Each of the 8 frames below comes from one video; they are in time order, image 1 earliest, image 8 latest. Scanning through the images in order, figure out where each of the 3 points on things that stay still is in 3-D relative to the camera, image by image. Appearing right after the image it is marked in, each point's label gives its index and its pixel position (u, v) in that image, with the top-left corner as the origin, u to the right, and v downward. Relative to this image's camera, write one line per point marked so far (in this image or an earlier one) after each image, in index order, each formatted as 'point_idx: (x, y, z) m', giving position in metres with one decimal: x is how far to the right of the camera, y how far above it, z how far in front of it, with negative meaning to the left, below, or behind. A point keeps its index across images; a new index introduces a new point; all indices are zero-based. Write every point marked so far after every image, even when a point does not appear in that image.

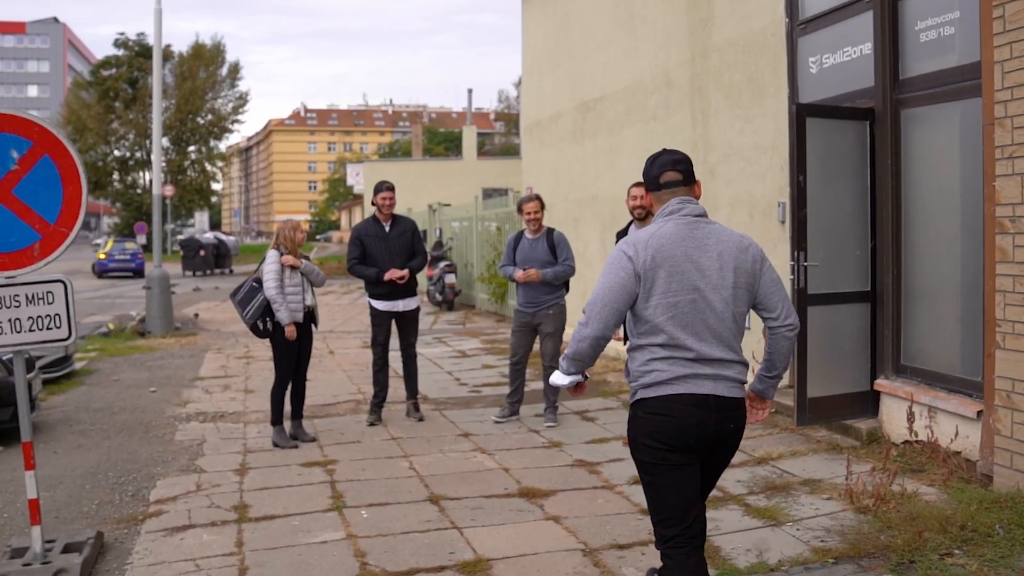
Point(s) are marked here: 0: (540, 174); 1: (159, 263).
0: (+0.4, +1.6, +14.1) m
1: (-5.4, +0.4, +15.2) m
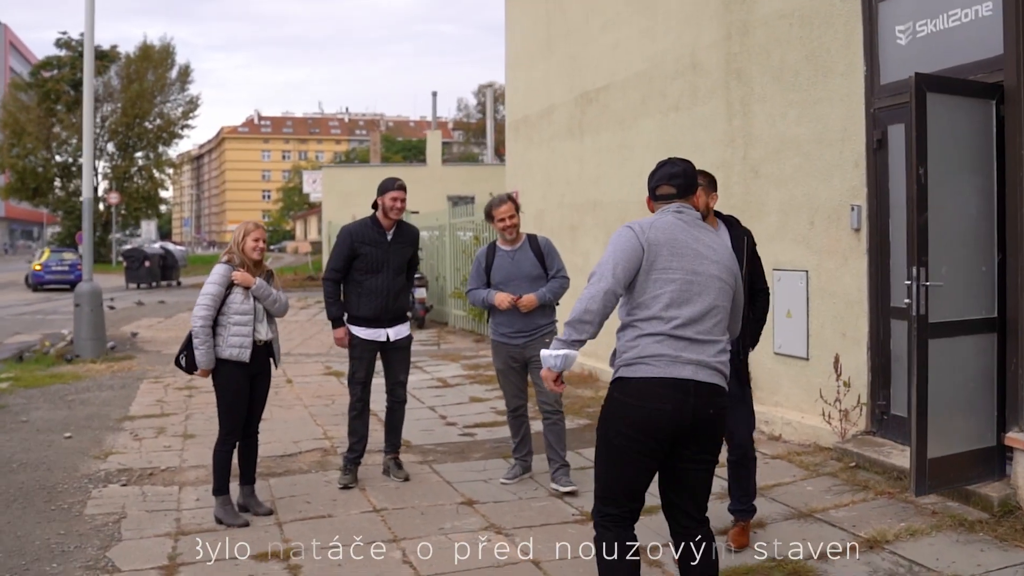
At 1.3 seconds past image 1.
0: (+0.2, +1.4, +12.5) m
1: (-5.6, +0.1, +13.4) m
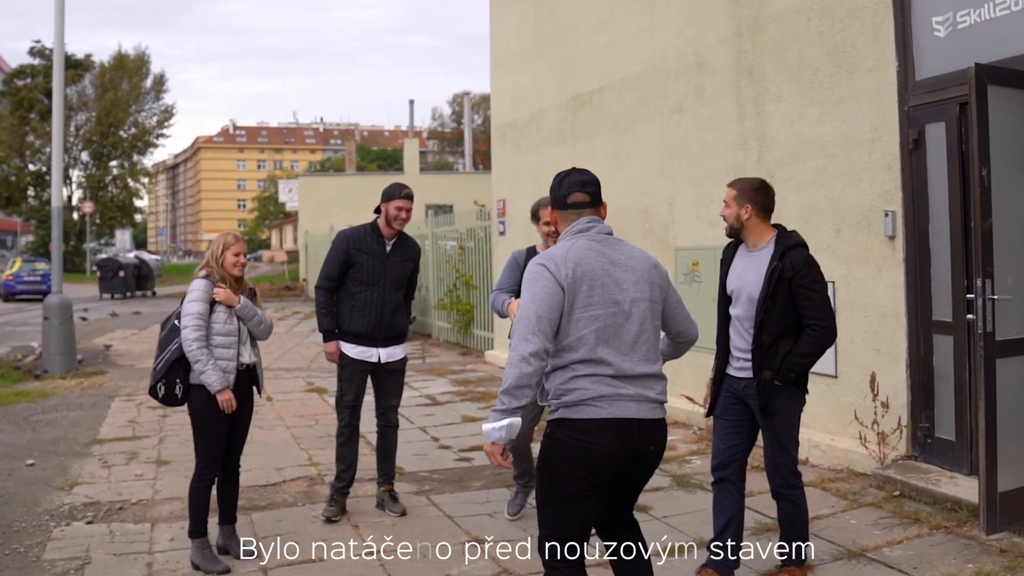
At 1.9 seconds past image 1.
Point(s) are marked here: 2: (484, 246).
0: (+0.1, +1.3, +12.0) m
1: (-5.8, 0.0, +12.7) m
2: (-0.4, +0.6, +14.2) m
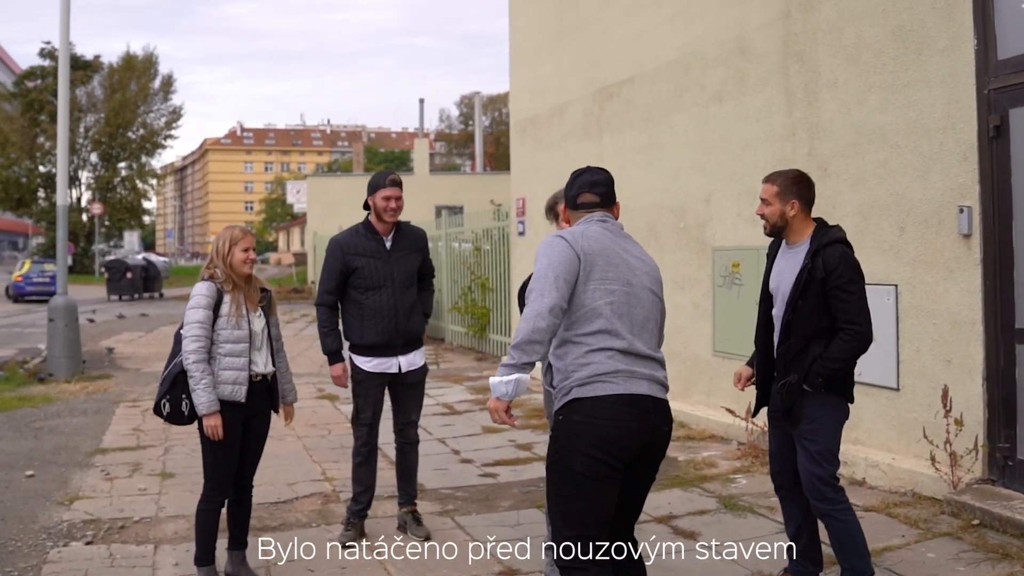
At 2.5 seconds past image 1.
0: (+0.3, +1.2, +11.6) m
1: (-5.5, 0.0, +12.3) m
2: (-0.1, +0.6, +13.8) m
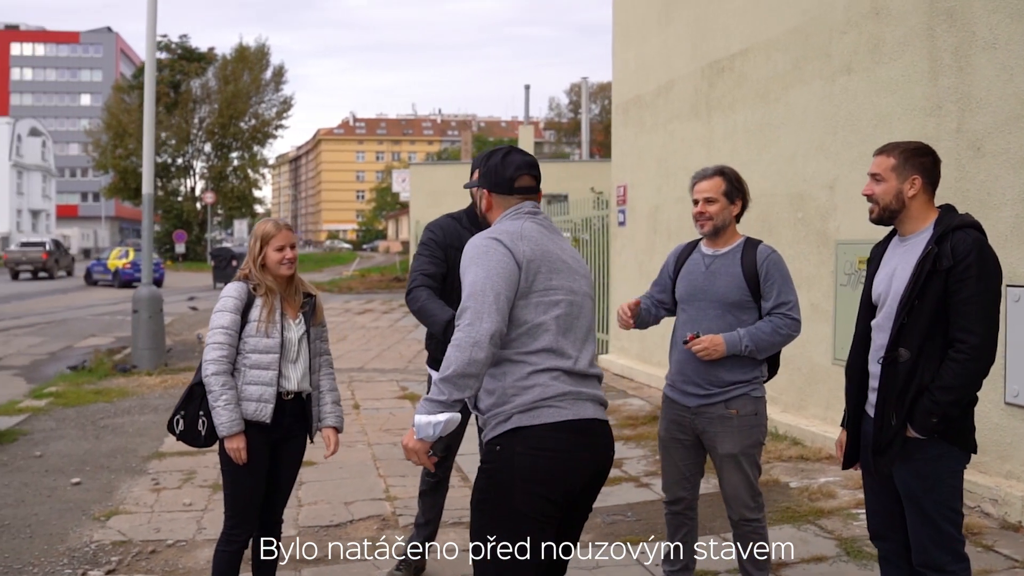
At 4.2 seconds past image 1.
0: (+1.4, +1.3, +10.6) m
1: (-4.4, +0.1, +12.0) m
2: (+1.1, +0.6, +12.9) m
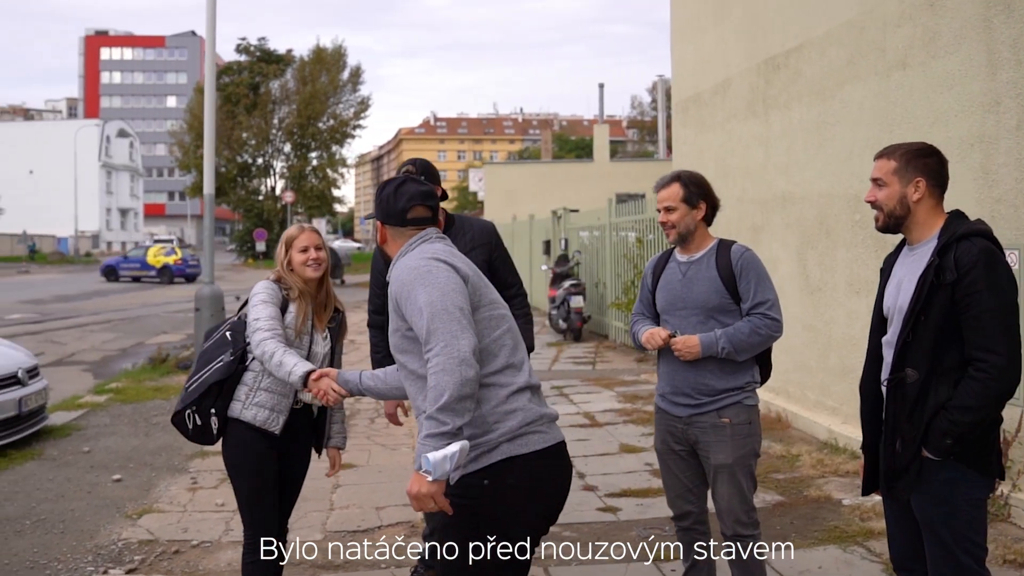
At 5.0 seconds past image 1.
0: (+2.0, +1.3, +10.4) m
1: (-3.7, +0.1, +12.2) m
2: (+1.9, +0.6, +12.6) m
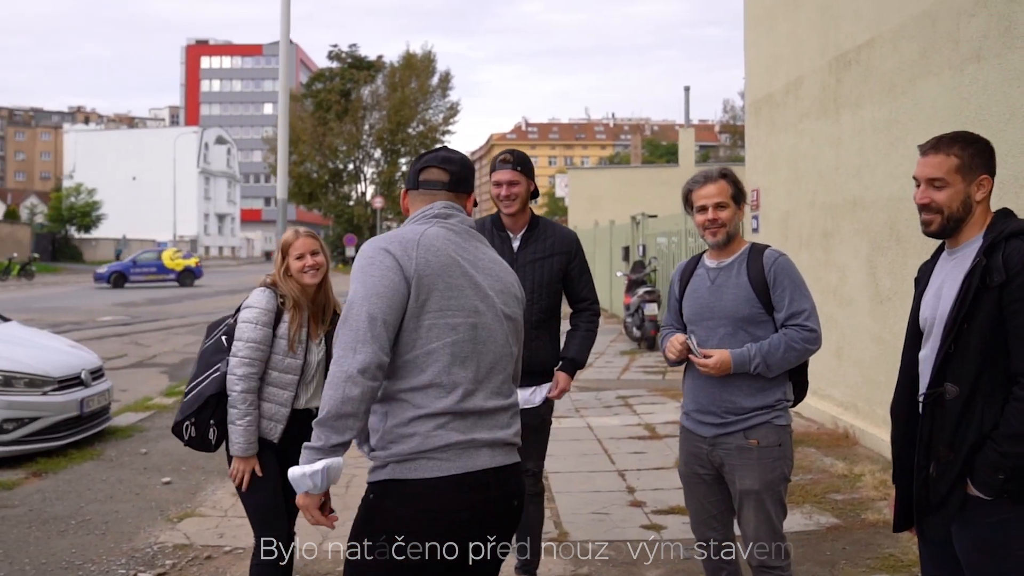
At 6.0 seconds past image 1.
0: (+2.6, +1.2, +10.0) m
1: (-2.8, +0.1, +12.3) m
2: (+2.8, +0.5, +12.3) m
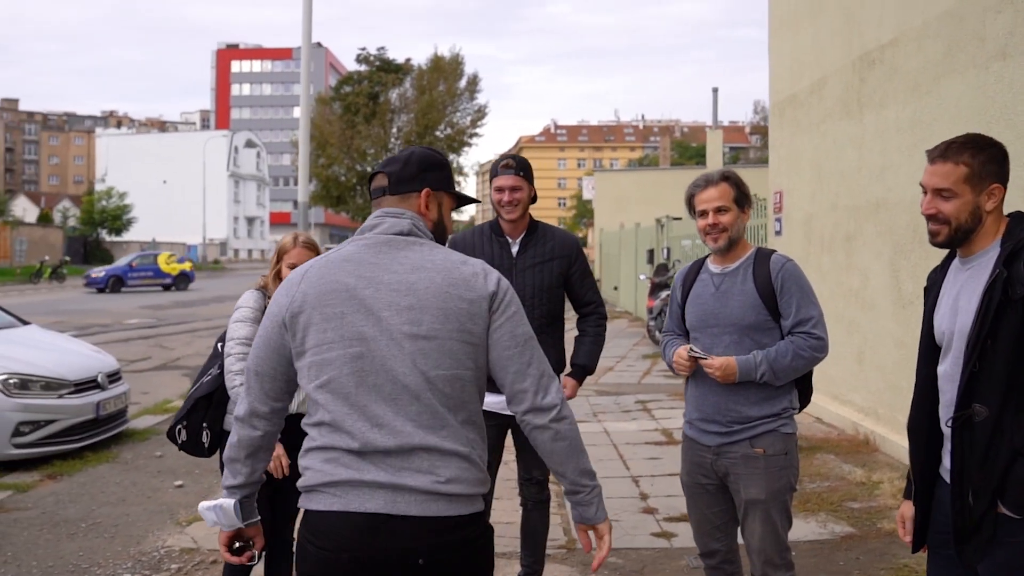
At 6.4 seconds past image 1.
0: (+2.8, +1.1, +9.9) m
1: (-2.6, 0.0, +12.4) m
2: (+3.0, +0.5, +12.1) m
